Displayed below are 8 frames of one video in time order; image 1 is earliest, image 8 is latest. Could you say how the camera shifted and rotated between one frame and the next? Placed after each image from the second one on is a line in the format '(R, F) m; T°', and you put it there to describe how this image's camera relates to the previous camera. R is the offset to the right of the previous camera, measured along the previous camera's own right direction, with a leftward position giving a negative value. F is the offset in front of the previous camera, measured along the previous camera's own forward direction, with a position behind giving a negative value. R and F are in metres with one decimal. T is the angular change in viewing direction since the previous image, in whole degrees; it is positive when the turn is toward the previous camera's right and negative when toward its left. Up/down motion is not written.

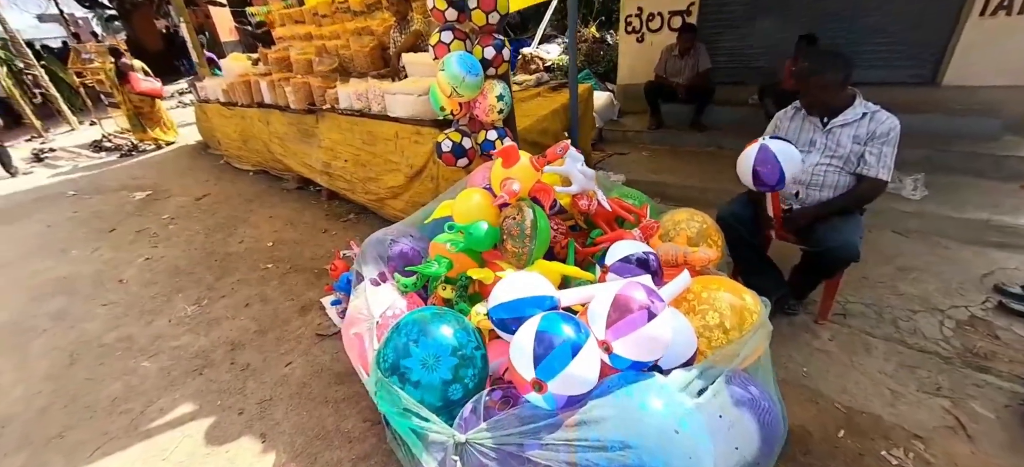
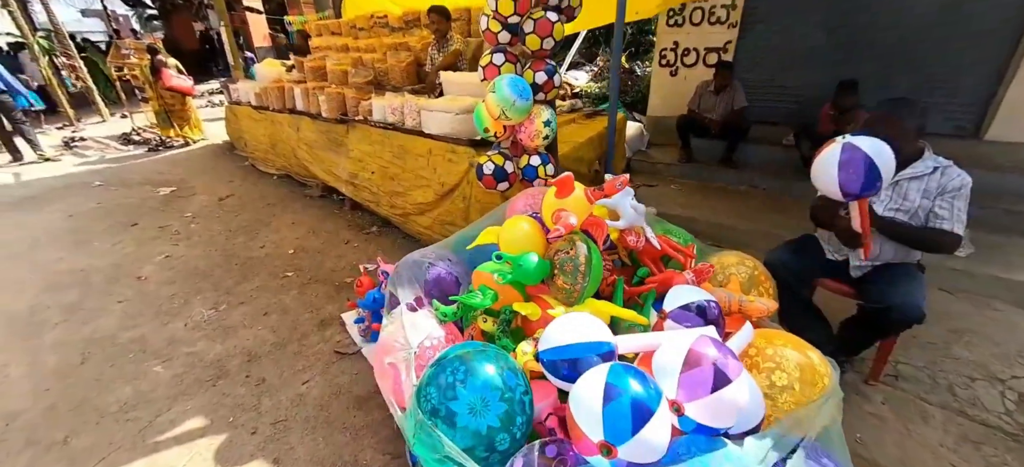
(-0.1, +0.1) m; -1°
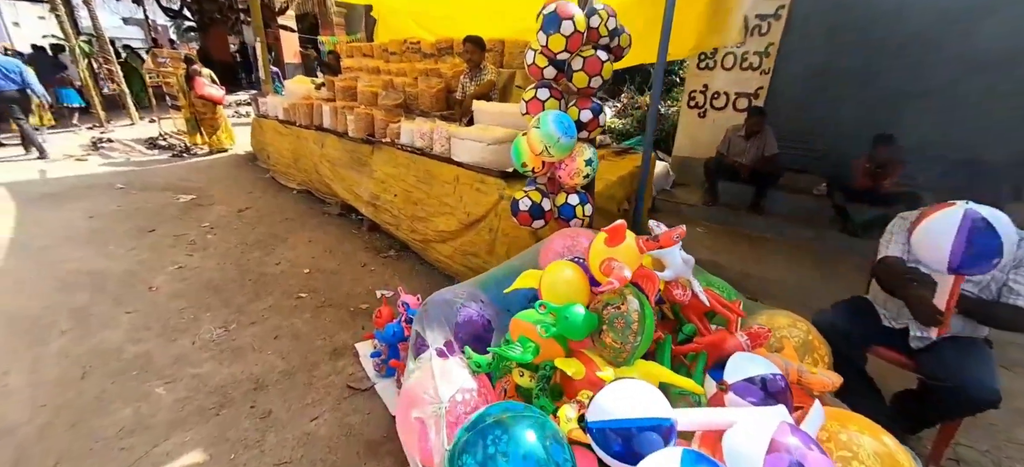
(-0.1, +0.1) m; -1°
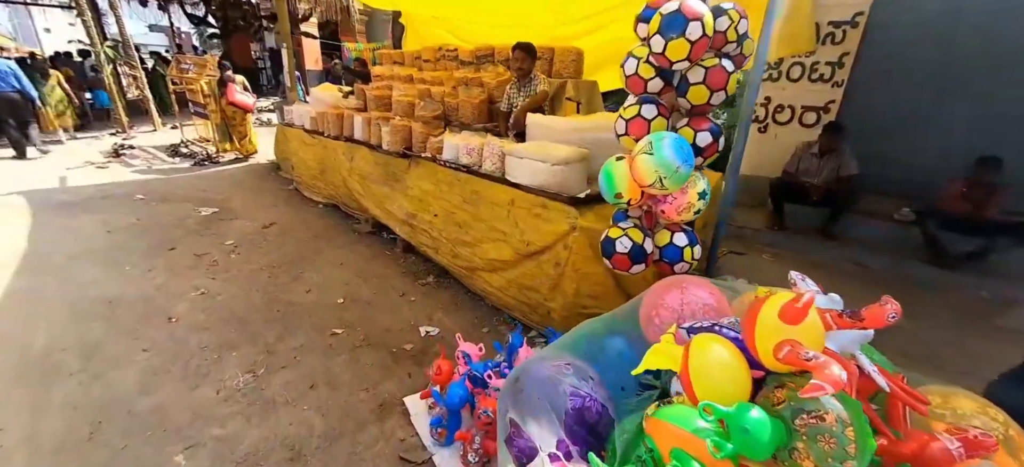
(-0.3, +0.3) m; -1°
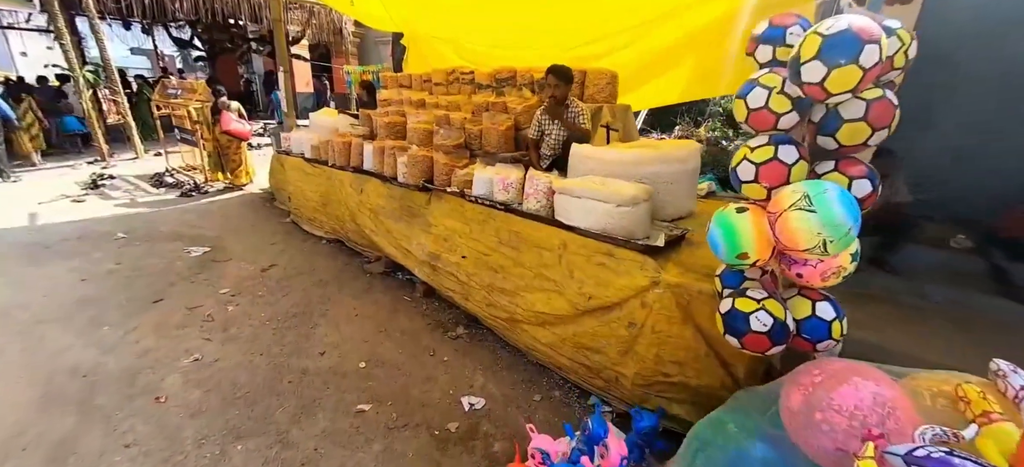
(-0.3, +0.3) m; +2°
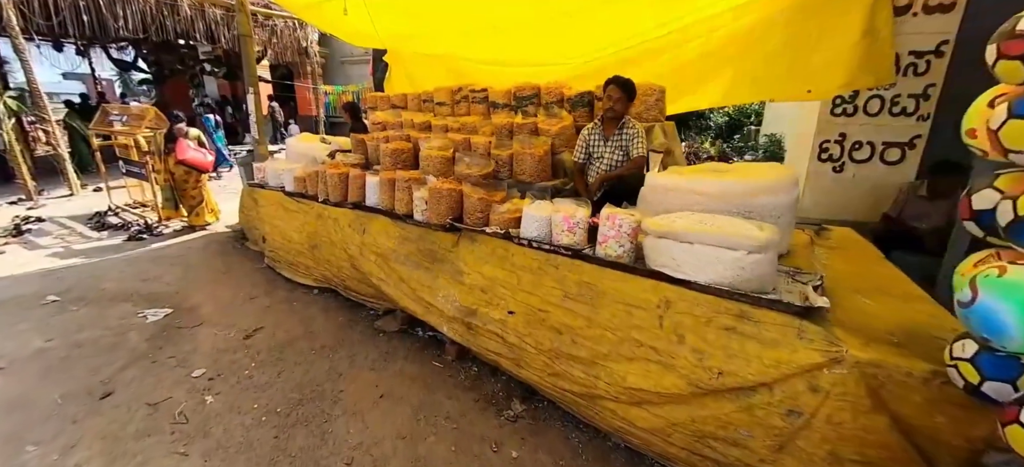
(-0.4, +0.4) m; +5°
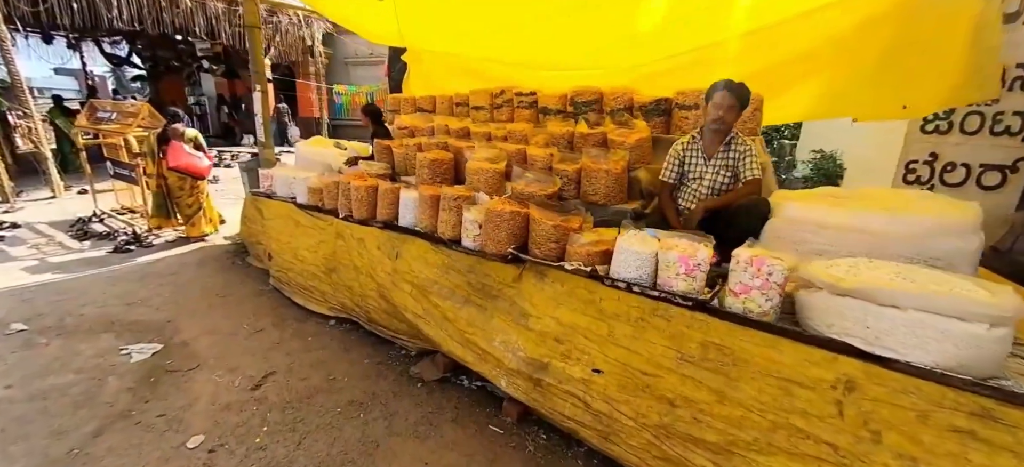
(-0.4, +0.4) m; +1°
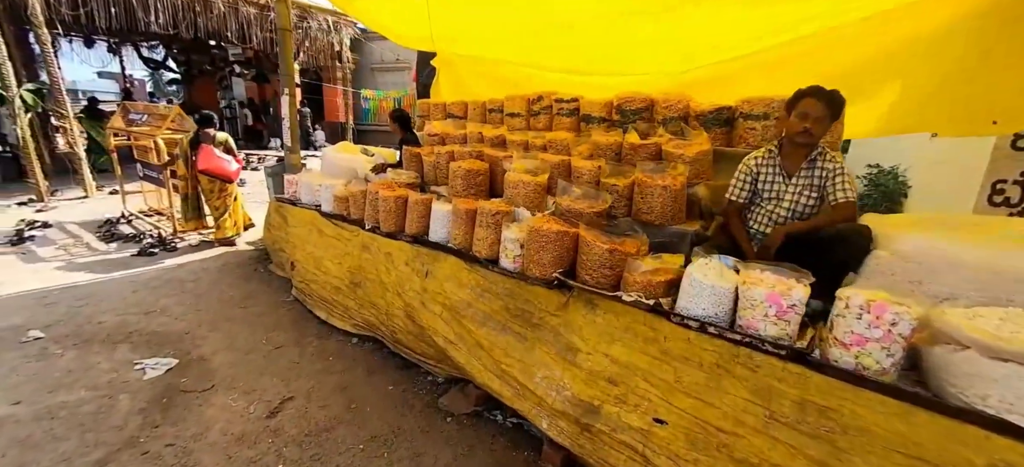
(-0.1, +0.2) m; -2°
